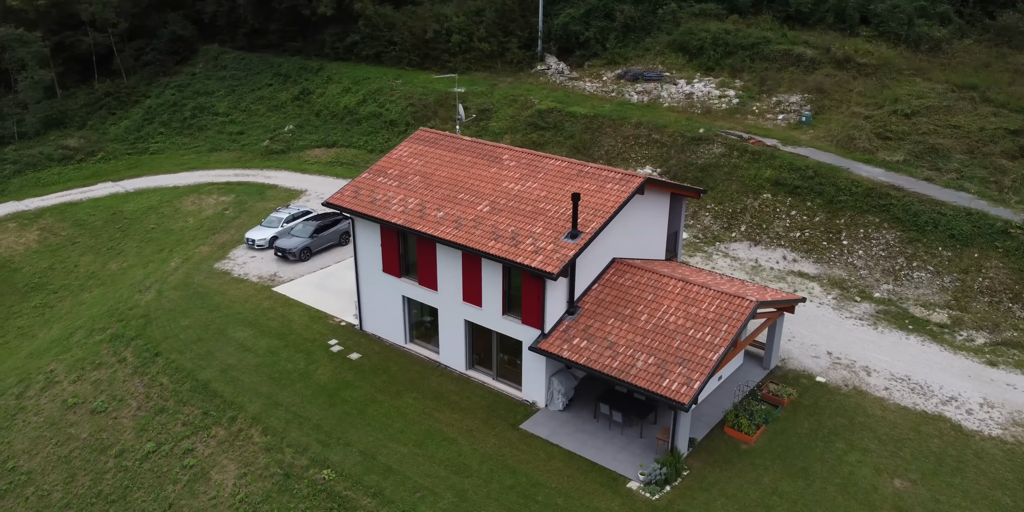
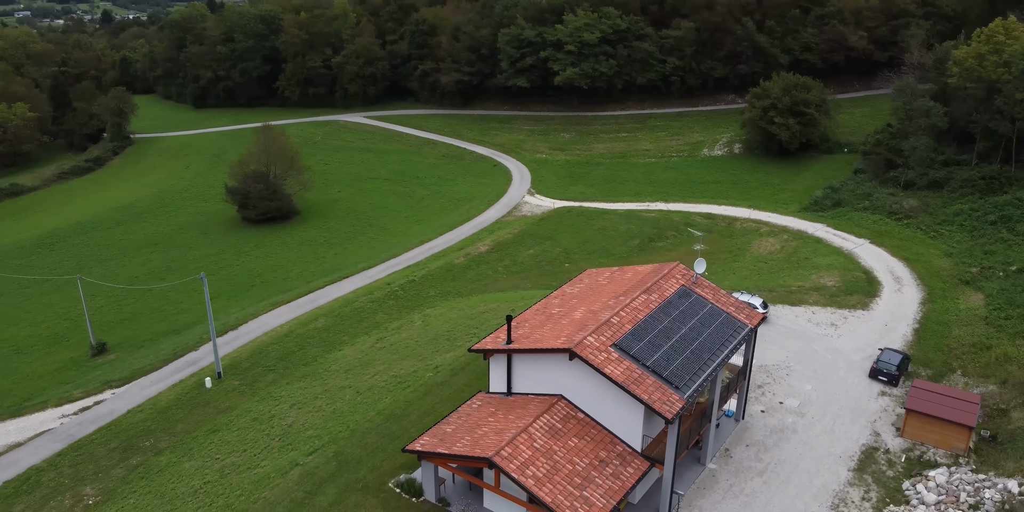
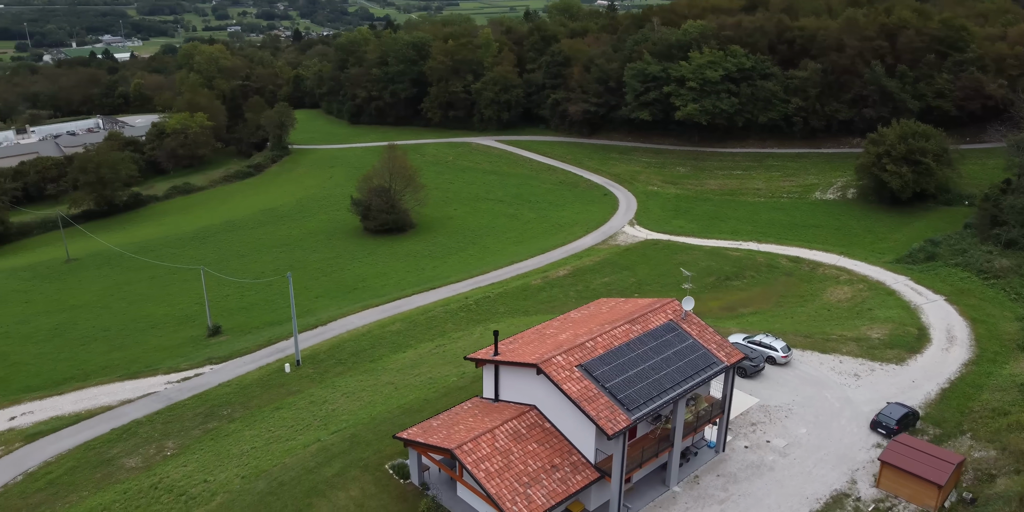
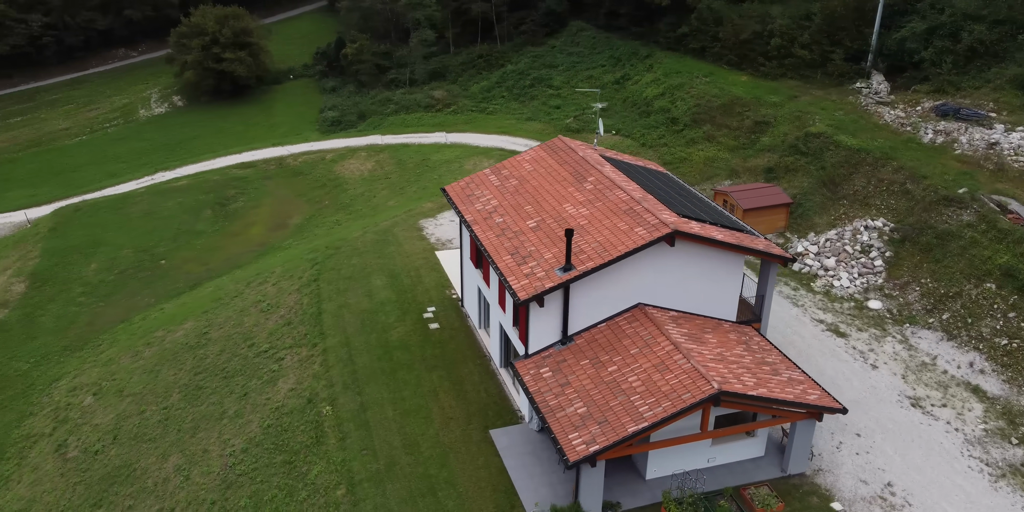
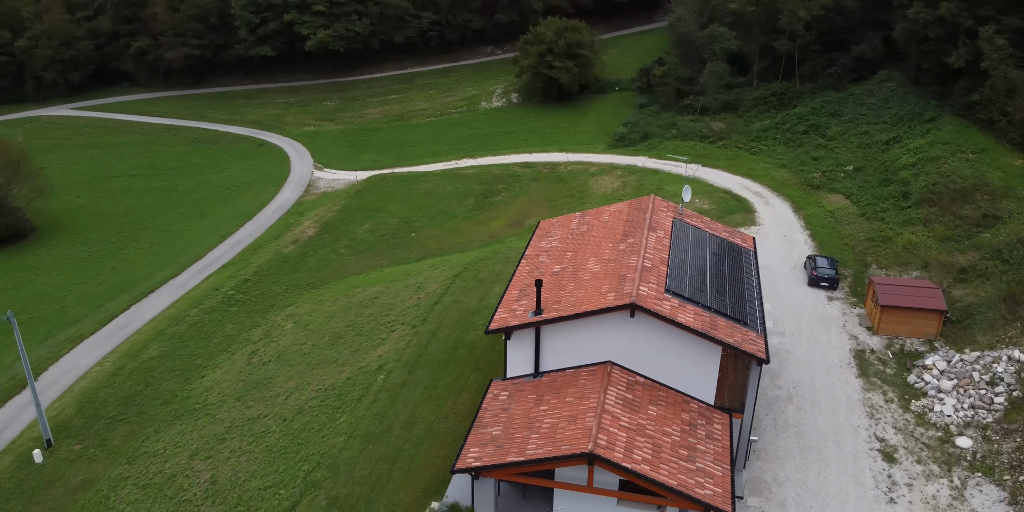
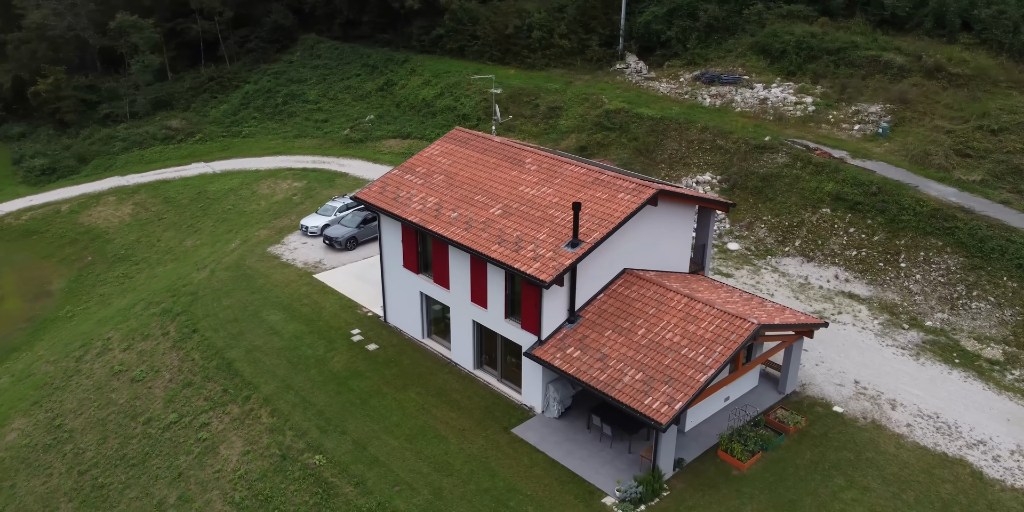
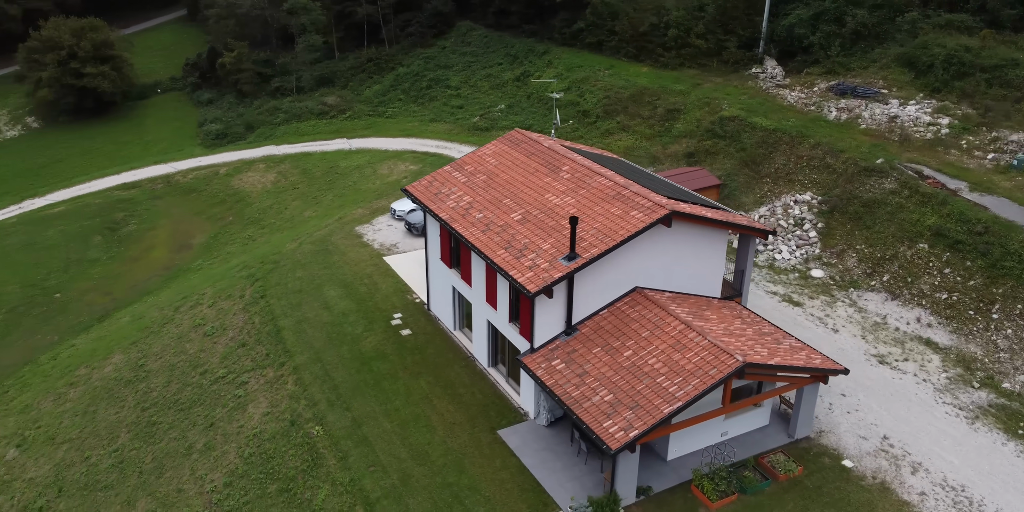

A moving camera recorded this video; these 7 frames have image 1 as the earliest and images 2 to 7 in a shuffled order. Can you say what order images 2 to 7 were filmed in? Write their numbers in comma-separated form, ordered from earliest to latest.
6, 7, 4, 5, 2, 3
